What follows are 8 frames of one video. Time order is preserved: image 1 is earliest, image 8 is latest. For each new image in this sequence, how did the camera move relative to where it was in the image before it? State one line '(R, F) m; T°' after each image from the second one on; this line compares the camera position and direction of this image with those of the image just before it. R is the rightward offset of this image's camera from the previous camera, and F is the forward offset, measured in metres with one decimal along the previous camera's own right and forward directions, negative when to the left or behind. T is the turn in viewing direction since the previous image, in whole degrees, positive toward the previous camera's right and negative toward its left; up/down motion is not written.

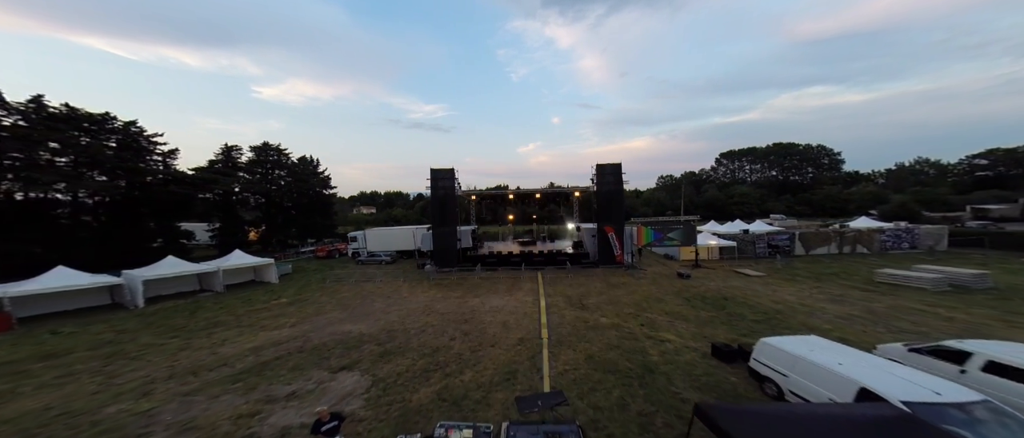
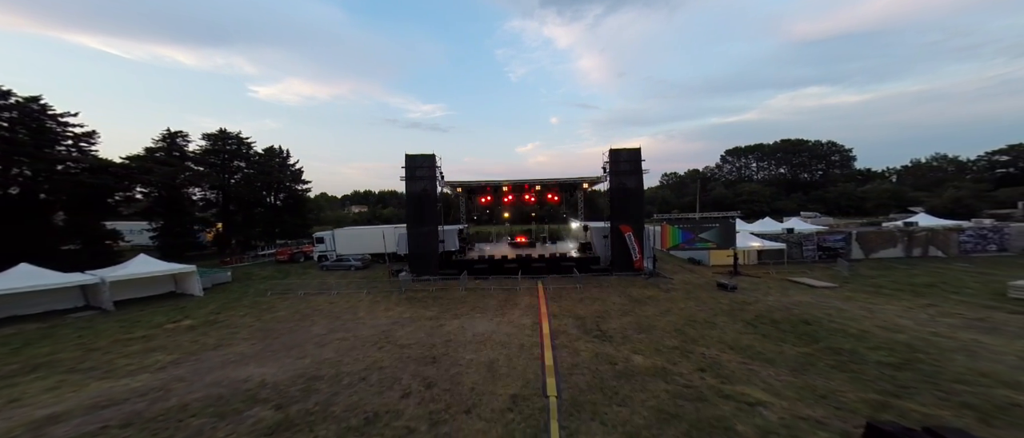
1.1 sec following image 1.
(+0.2, +4.8) m; +1°
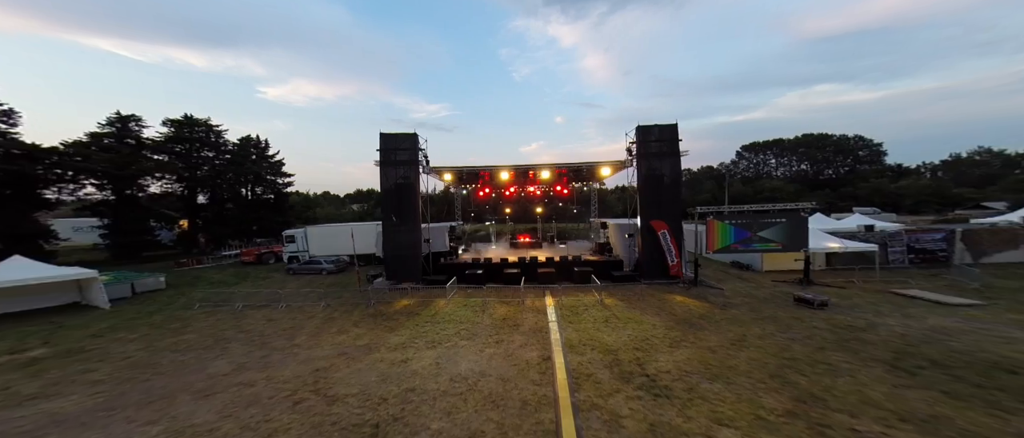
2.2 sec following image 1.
(+0.2, +4.3) m; -1°
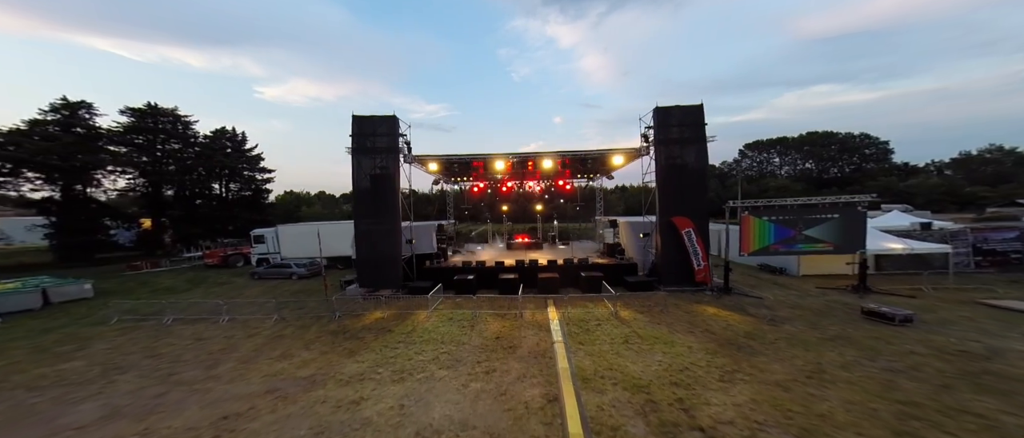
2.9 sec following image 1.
(+0.1, +2.6) m; 0°
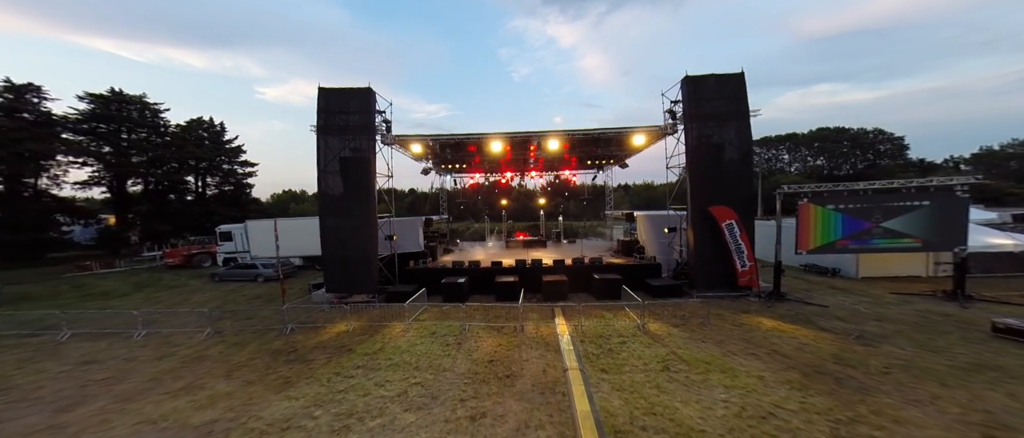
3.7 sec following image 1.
(+0.1, +2.6) m; 0°
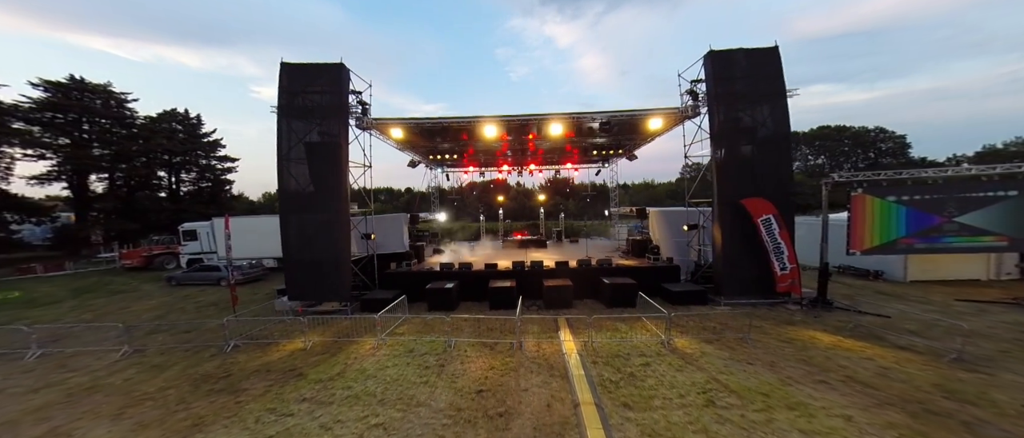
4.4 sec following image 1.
(0.0, +1.8) m; +1°
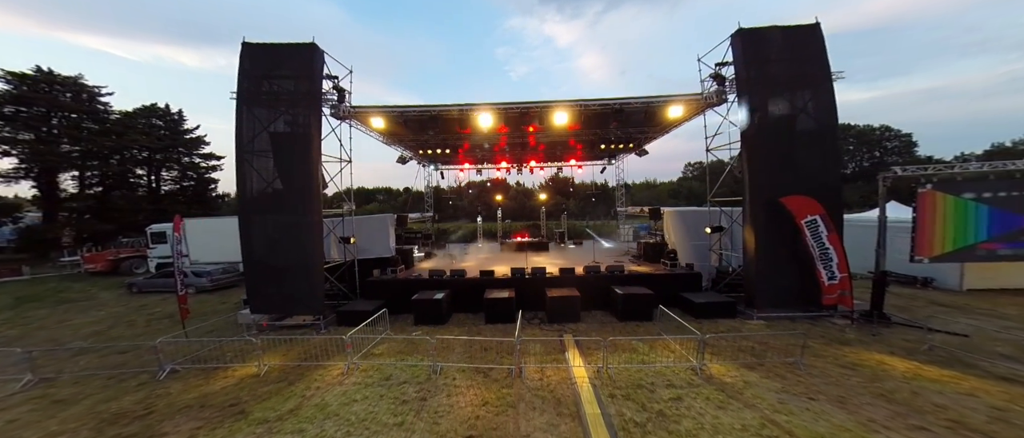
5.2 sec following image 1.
(0.0, +1.4) m; 0°
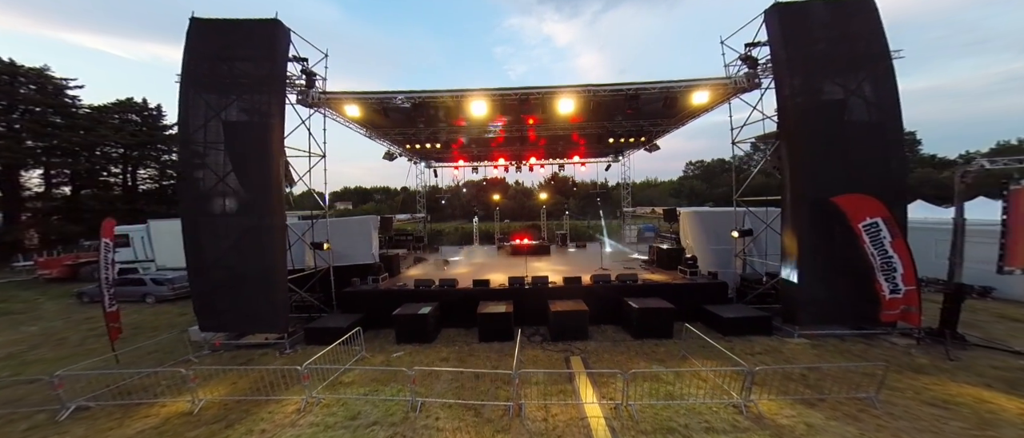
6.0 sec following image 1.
(0.0, +1.3) m; 0°
